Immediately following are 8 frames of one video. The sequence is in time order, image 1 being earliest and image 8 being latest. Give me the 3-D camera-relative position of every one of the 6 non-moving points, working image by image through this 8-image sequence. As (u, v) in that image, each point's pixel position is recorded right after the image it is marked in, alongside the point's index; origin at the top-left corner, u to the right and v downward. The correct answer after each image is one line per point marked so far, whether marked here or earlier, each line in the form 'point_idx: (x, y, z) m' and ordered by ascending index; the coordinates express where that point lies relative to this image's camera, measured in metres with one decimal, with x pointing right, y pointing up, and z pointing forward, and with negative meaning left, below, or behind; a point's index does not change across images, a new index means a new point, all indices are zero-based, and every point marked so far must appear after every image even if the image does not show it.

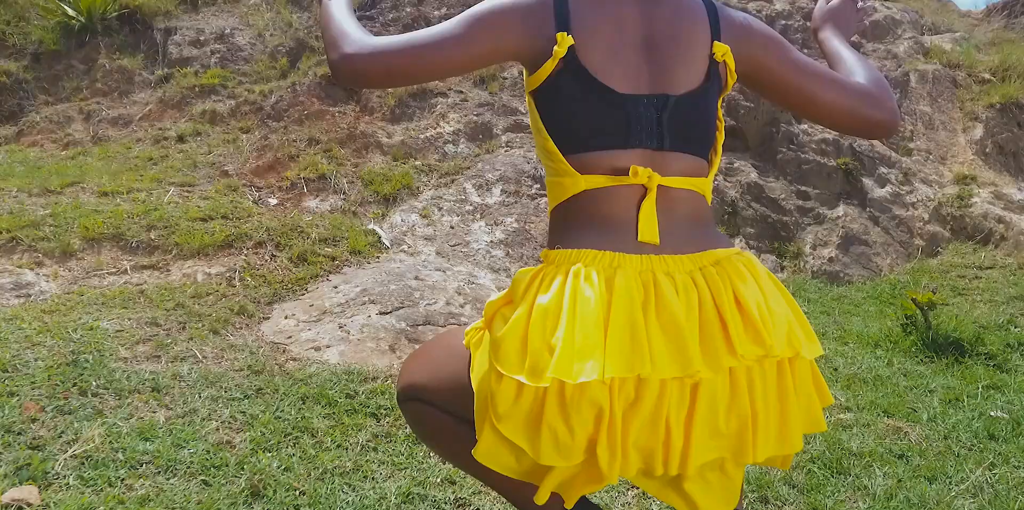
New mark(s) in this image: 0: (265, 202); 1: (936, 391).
0: (-1.8, +0.4, +5.6) m
1: (+2.2, -0.7, +4.1) m
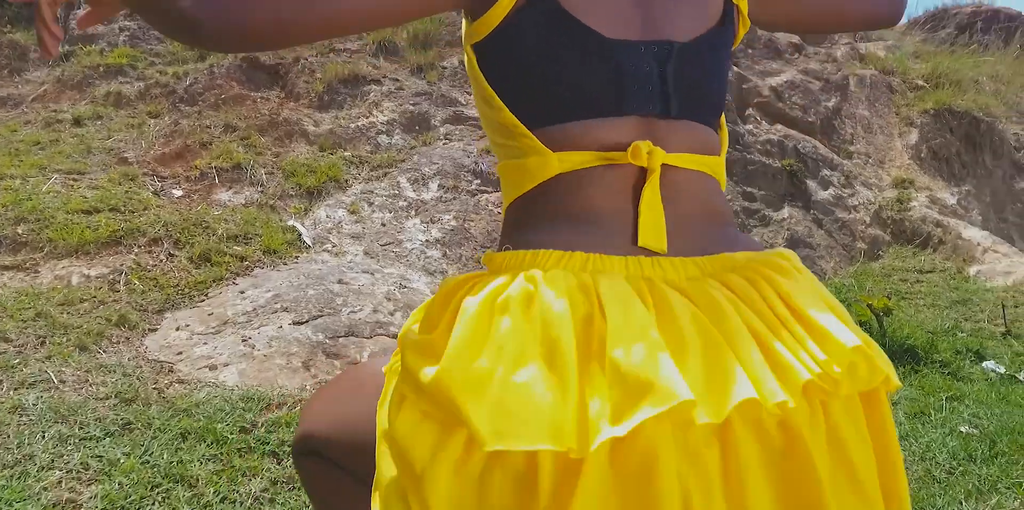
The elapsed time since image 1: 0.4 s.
0: (-2.2, +0.4, +4.9) m
1: (+1.9, -0.7, +3.8) m
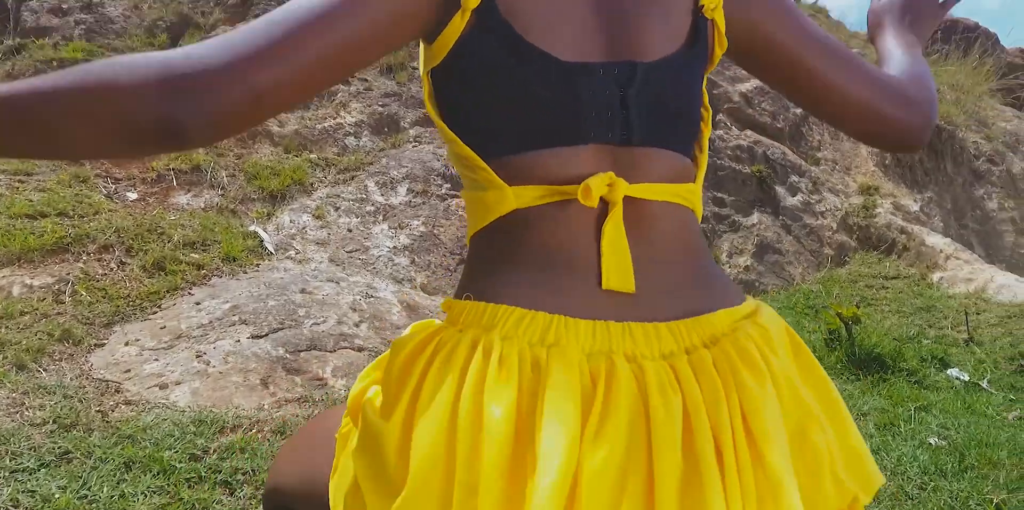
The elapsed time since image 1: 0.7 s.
0: (-2.4, +0.3, +4.7) m
1: (+1.7, -0.8, +3.7) m
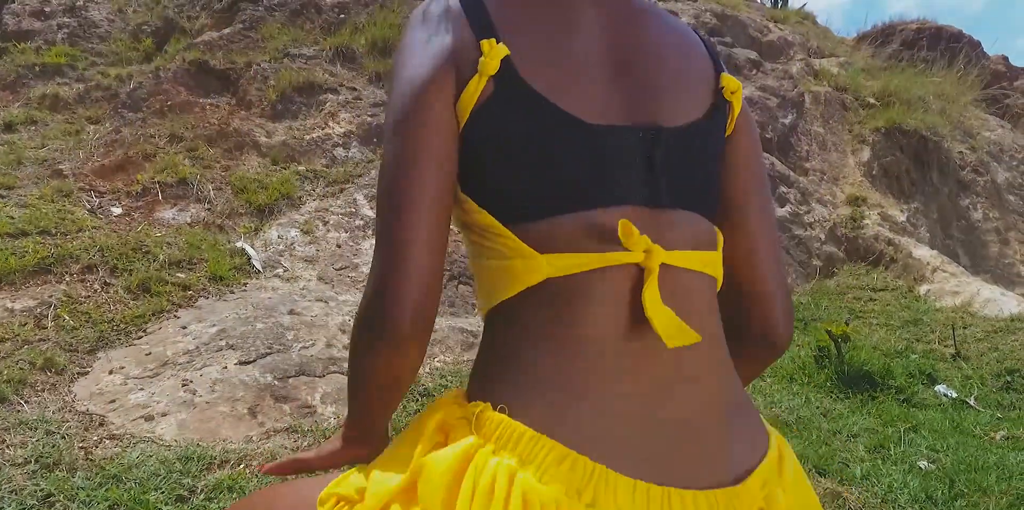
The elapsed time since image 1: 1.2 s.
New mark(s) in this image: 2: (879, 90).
0: (-2.4, +0.3, +4.6) m
1: (+1.7, -0.9, +3.7) m
2: (+4.8, +2.2, +10.0) m
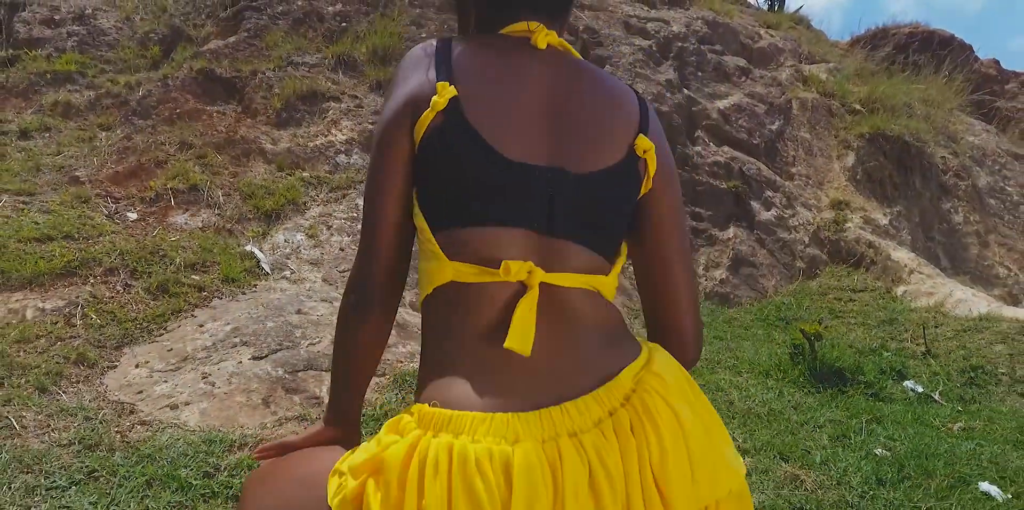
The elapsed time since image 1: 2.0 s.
0: (-2.5, +0.2, +4.9) m
1: (+1.6, -0.9, +4.0) m
2: (+4.7, +2.1, +10.3) m
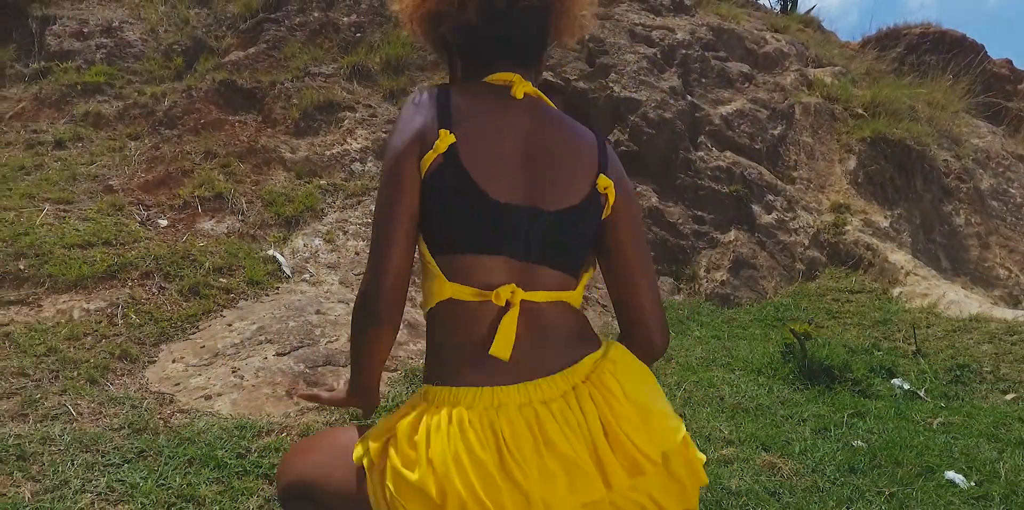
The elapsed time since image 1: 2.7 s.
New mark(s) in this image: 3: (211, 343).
0: (-2.4, +0.2, +5.2) m
1: (+1.6, -0.9, +4.3) m
2: (+4.9, +2.1, +10.6) m
3: (-1.5, -0.4, +3.8) m
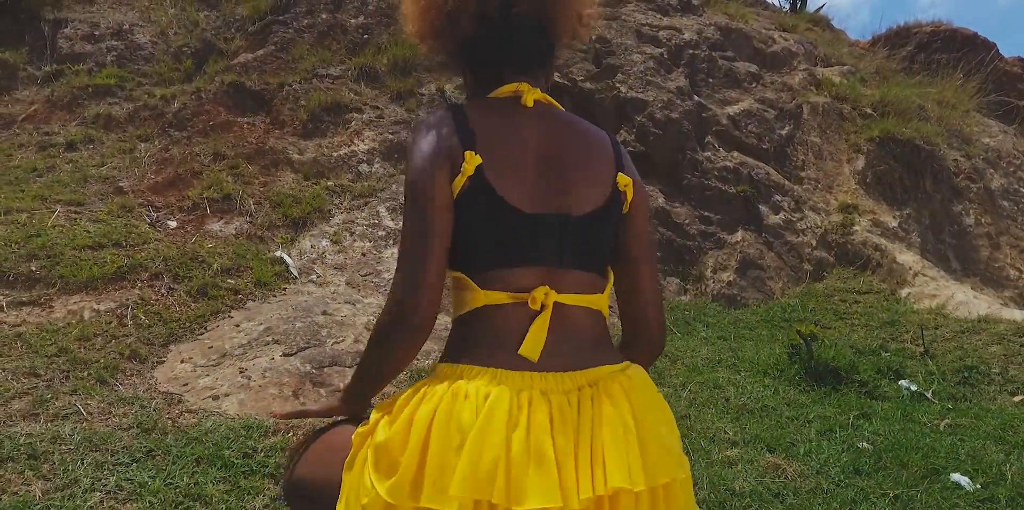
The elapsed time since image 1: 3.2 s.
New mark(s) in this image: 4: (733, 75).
0: (-2.4, +0.2, +5.3) m
1: (+1.7, -0.9, +4.3) m
2: (+5.0, +2.1, +10.5) m
3: (-1.4, -0.4, +3.8) m
4: (+2.8, +2.2, +9.6) m
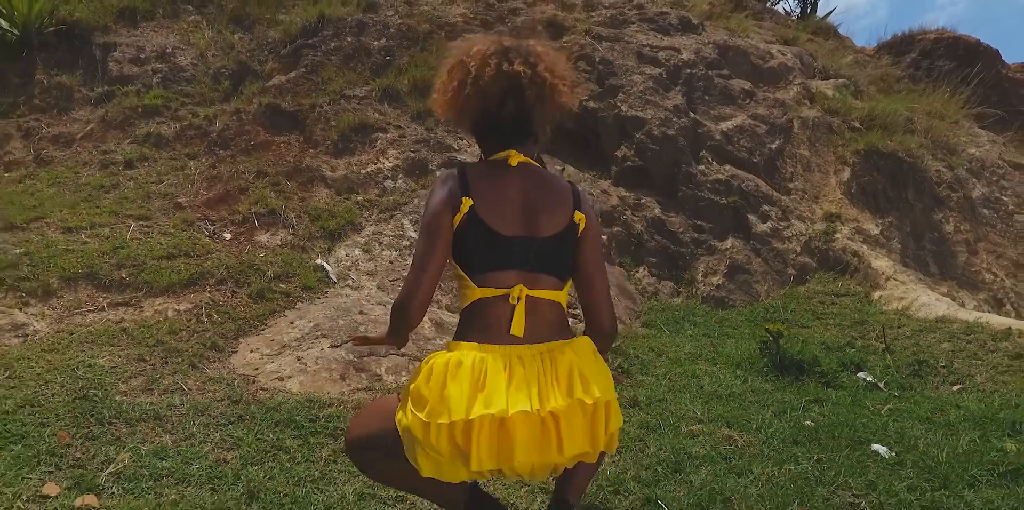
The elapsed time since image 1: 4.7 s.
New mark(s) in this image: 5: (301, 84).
0: (-2.3, +0.2, +6.2) m
1: (+1.7, -1.0, +5.1) m
2: (+5.1, +2.0, +11.2) m
3: (-1.4, -0.5, +4.6) m
4: (+2.9, +2.2, +10.4) m
5: (-2.3, +1.9, +8.6) m
